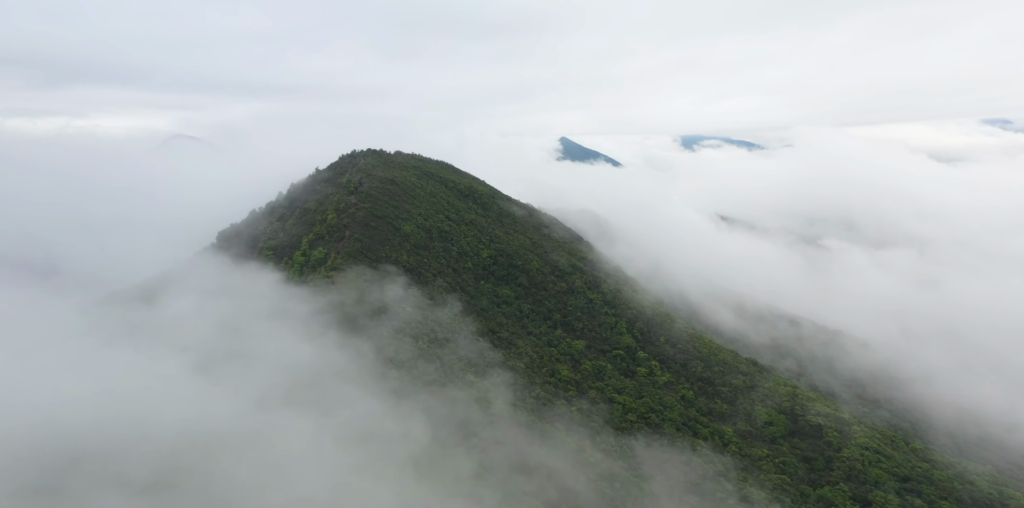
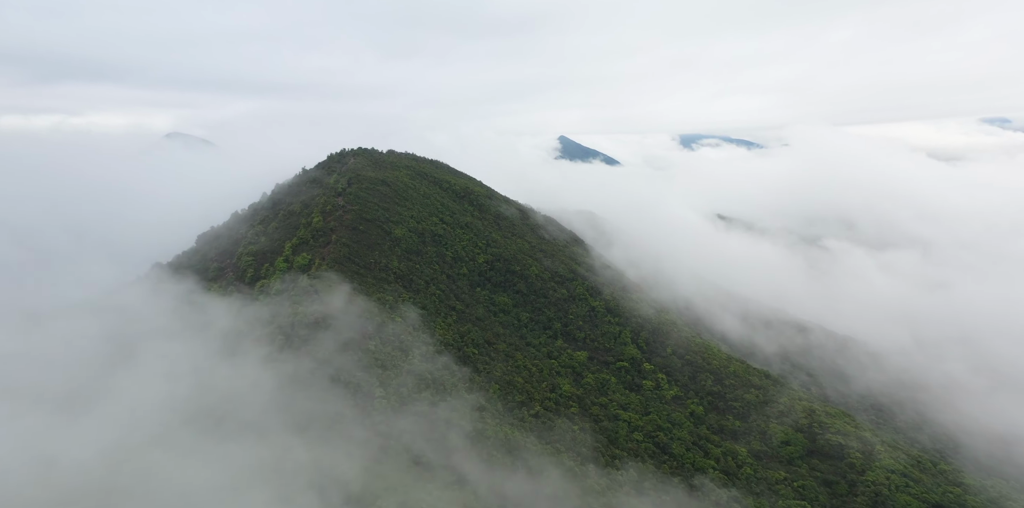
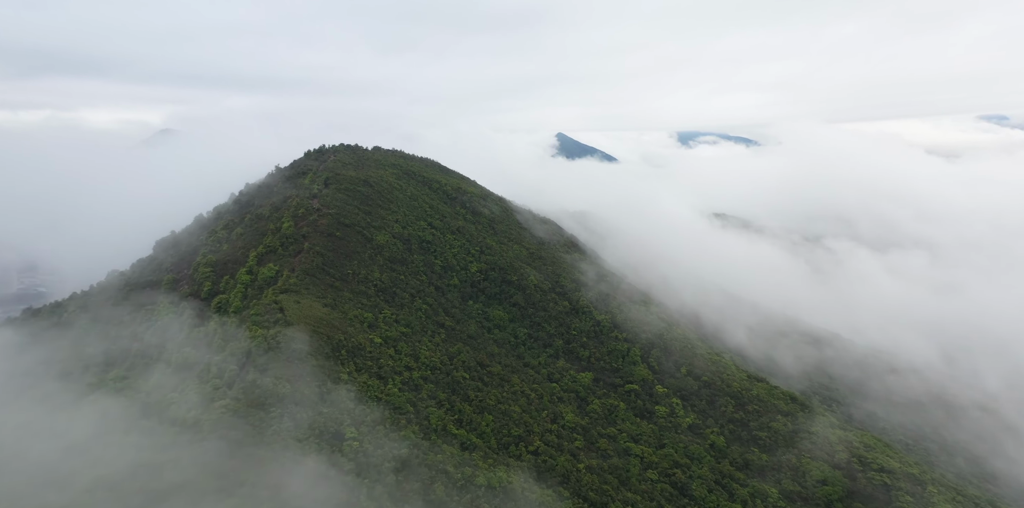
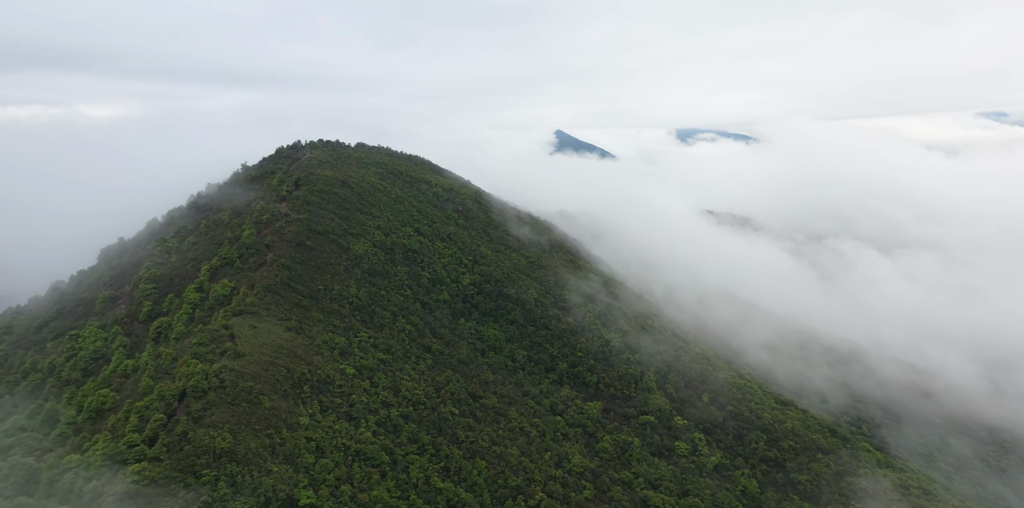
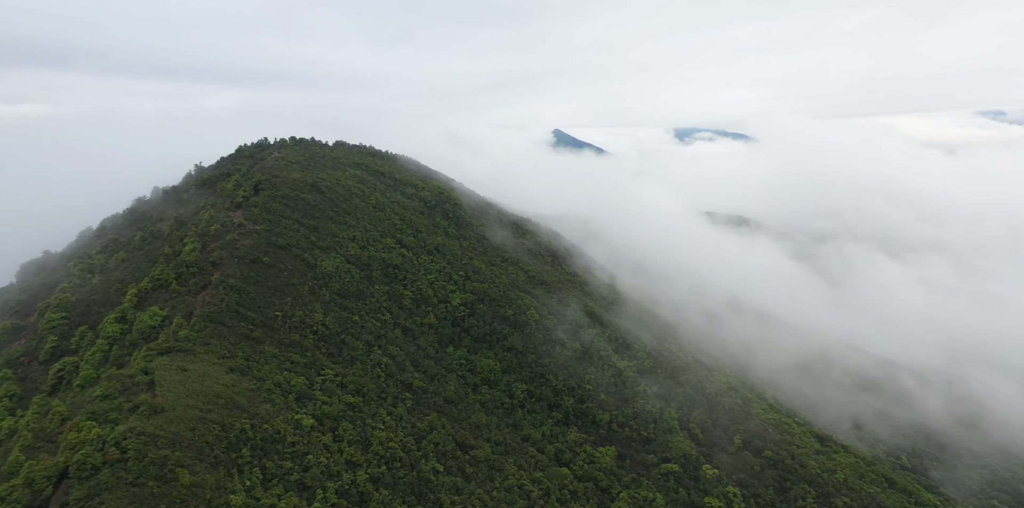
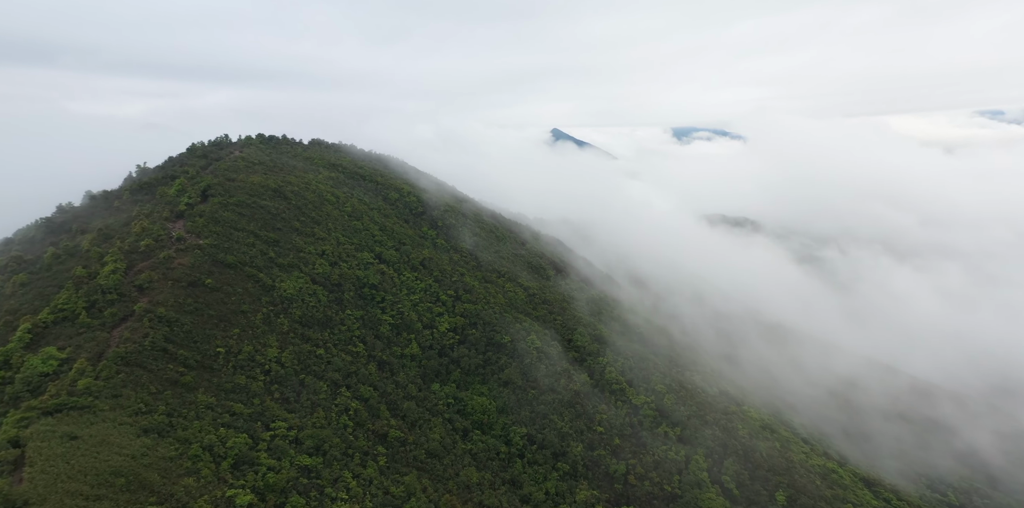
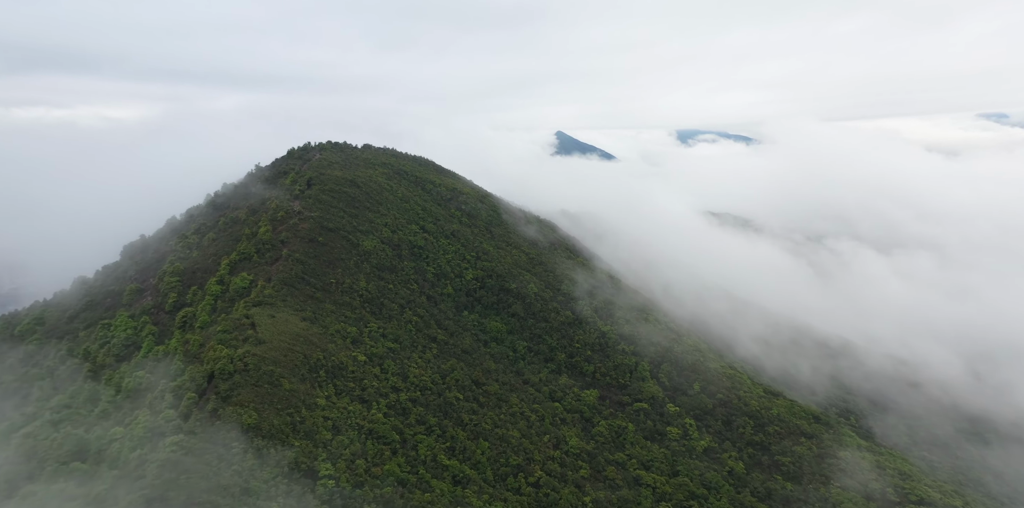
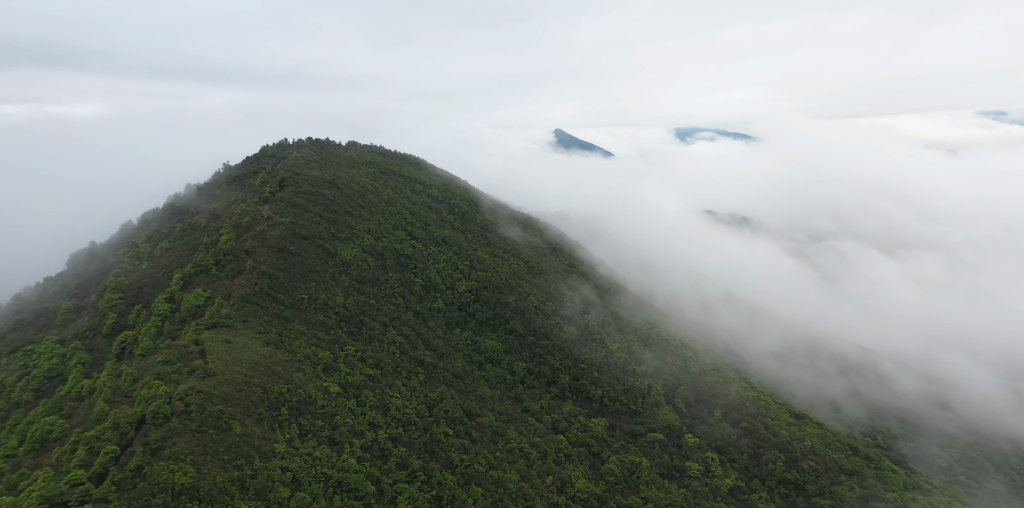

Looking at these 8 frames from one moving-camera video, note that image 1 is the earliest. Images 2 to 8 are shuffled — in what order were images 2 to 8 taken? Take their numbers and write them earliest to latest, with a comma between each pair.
2, 3, 7, 4, 8, 5, 6
